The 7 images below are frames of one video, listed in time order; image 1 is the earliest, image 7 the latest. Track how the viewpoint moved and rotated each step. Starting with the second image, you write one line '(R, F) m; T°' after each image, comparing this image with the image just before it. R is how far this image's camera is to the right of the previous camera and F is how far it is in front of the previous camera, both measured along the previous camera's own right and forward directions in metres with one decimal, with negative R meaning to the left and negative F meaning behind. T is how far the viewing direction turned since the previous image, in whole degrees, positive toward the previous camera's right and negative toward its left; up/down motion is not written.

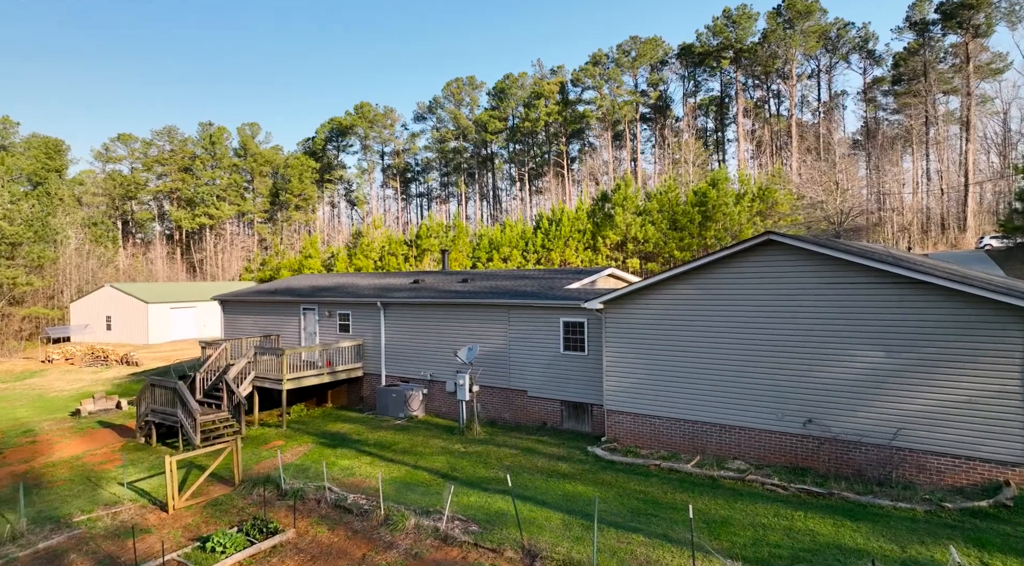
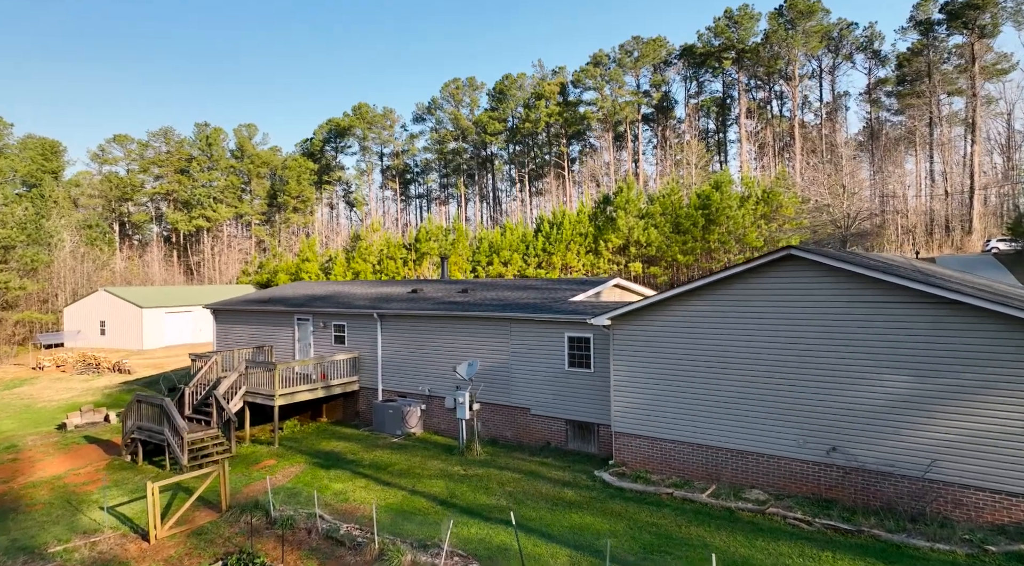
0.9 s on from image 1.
(0.0, +0.6) m; 0°
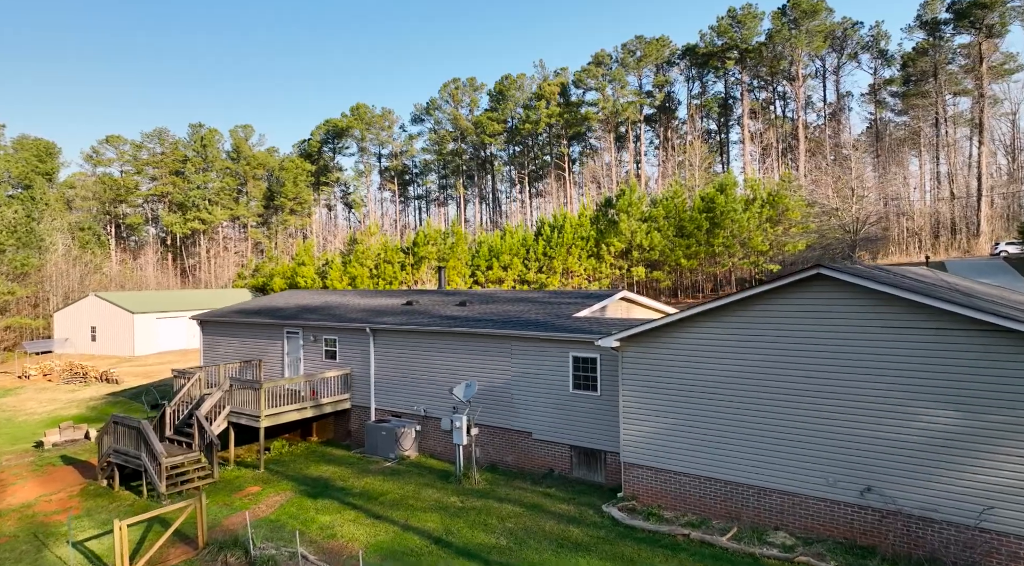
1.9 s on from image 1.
(0.0, +0.8) m; 0°
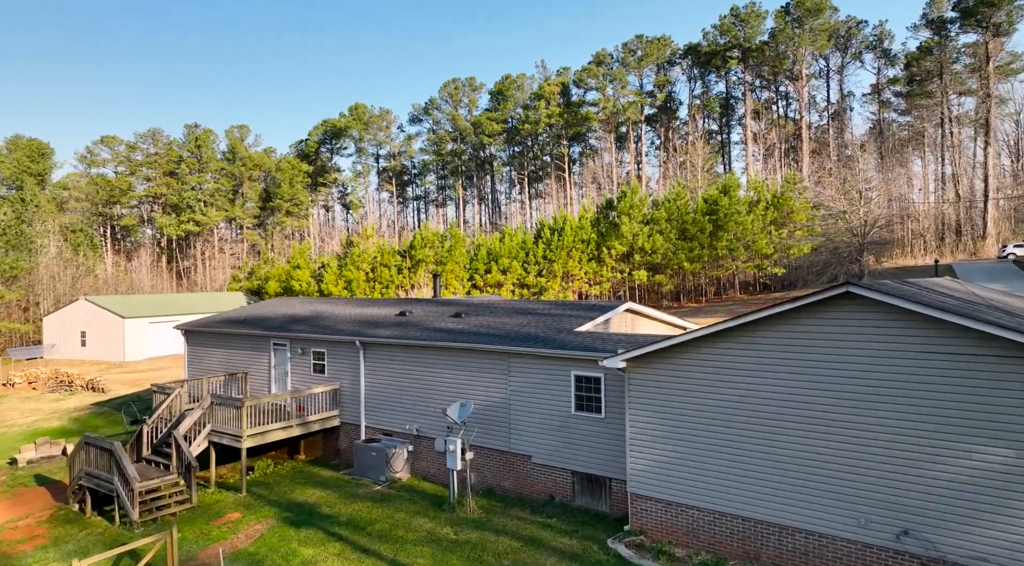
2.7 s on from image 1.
(0.0, +0.8) m; 0°
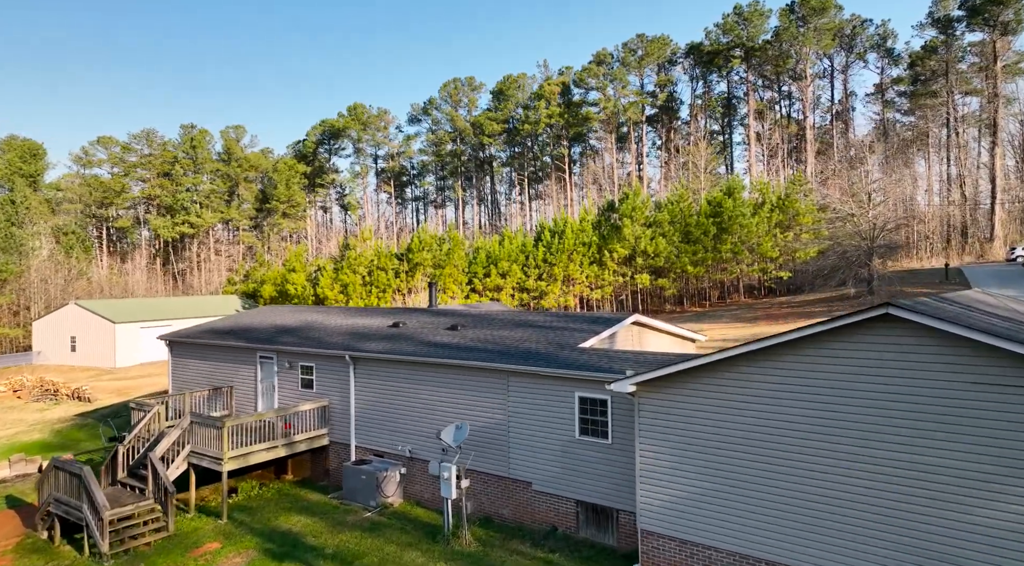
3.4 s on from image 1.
(0.0, +0.8) m; 0°
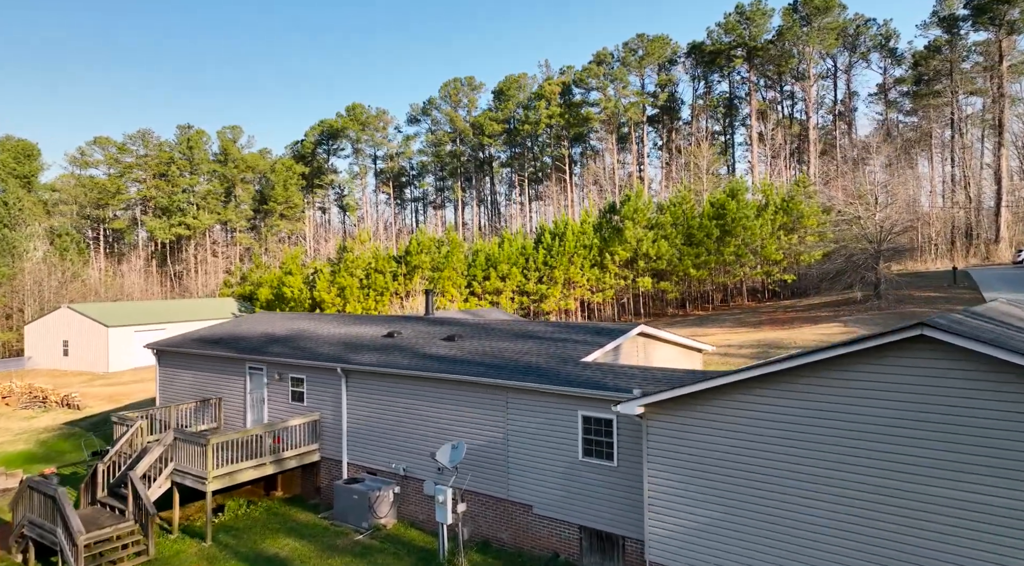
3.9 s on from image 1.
(0.0, +0.6) m; 0°
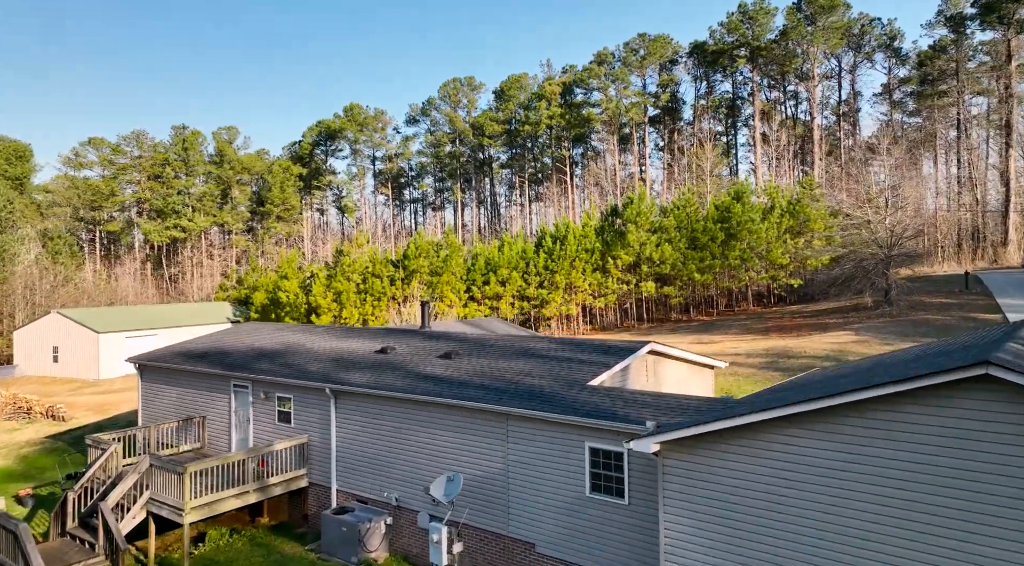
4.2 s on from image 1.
(0.0, +0.8) m; 0°
